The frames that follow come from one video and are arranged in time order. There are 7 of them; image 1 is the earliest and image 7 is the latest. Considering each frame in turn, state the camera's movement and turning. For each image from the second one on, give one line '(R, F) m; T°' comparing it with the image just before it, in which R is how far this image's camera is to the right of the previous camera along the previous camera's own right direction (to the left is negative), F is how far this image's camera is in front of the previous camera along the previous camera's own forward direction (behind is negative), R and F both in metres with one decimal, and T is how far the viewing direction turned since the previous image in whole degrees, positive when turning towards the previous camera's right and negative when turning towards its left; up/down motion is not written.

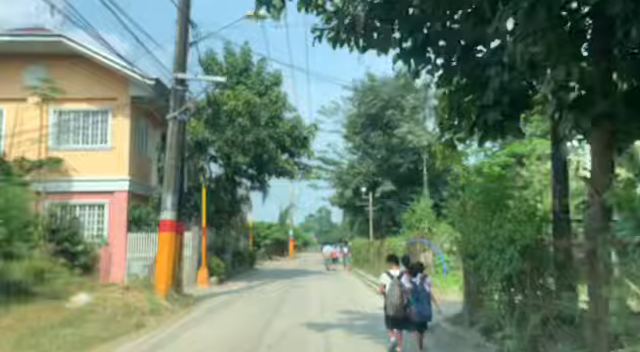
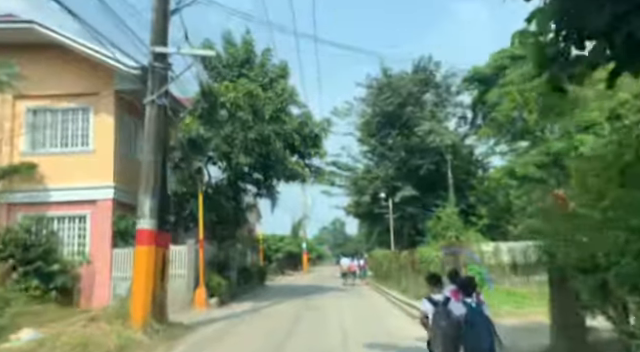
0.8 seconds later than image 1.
(-0.1, +3.8) m; -1°
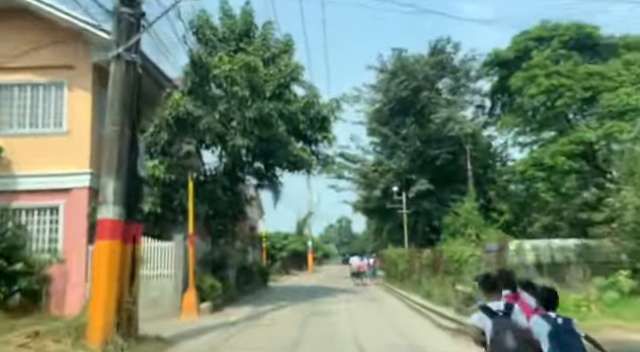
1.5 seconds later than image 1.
(-0.1, +3.1) m; -1°
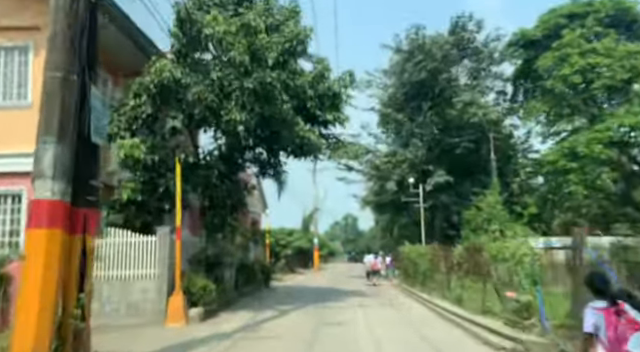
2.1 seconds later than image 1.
(-0.2, +3.1) m; 0°
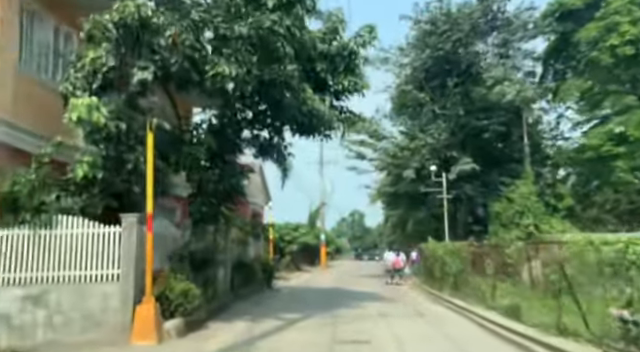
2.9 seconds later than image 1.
(-0.2, +3.8) m; -1°
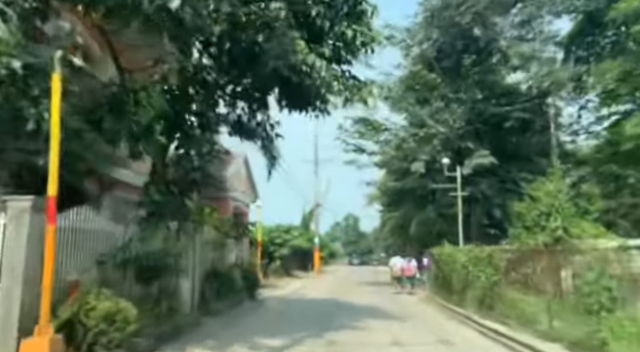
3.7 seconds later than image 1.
(0.0, +4.2) m; +1°
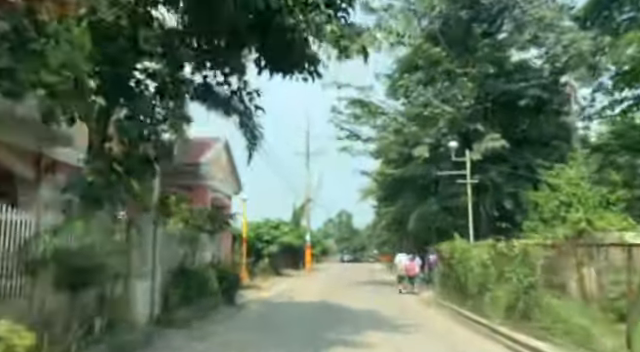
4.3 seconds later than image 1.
(+0.1, +3.1) m; +1°
